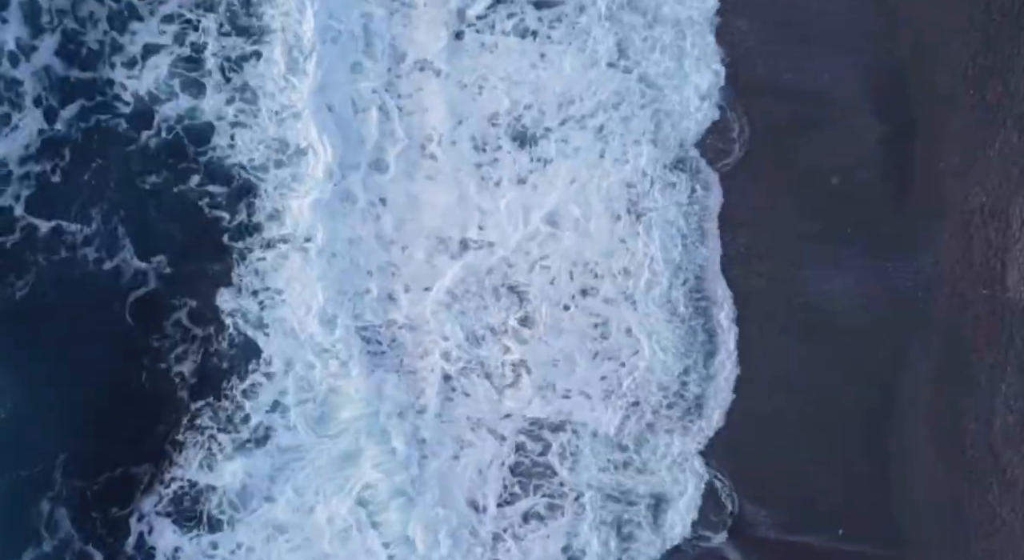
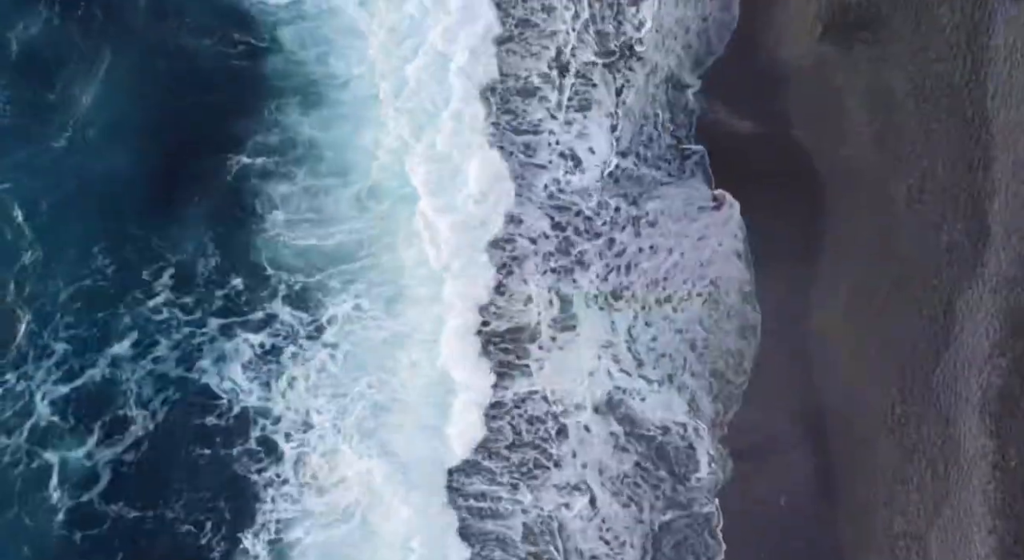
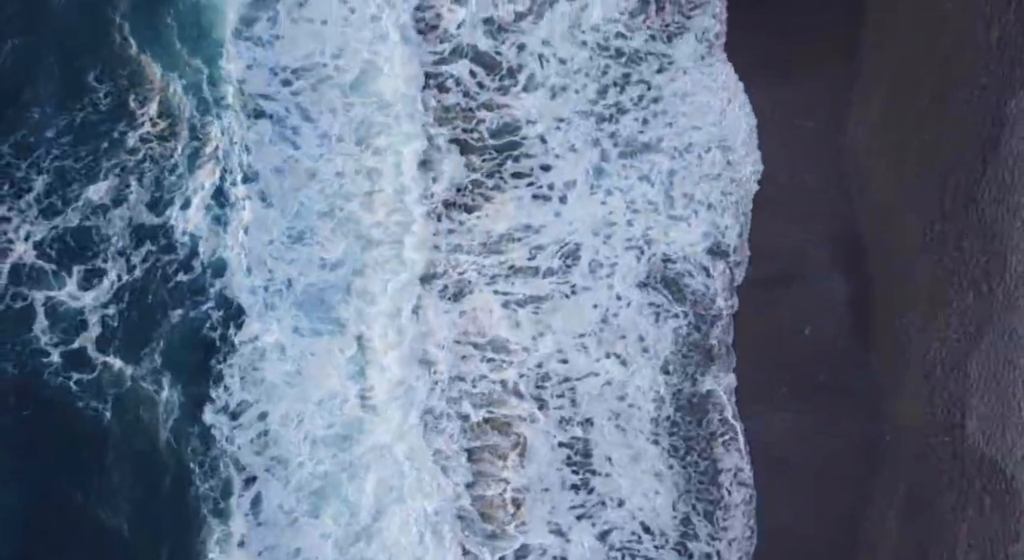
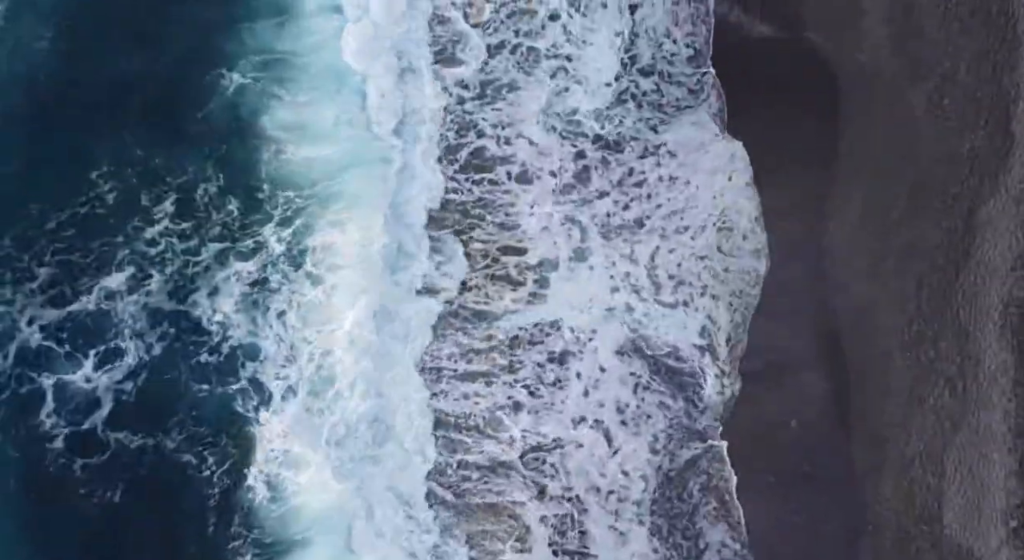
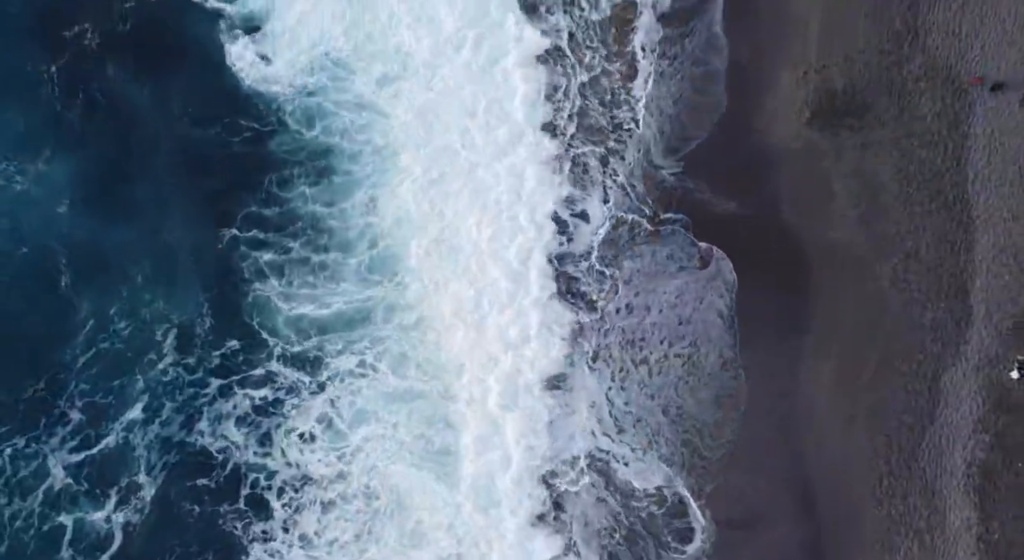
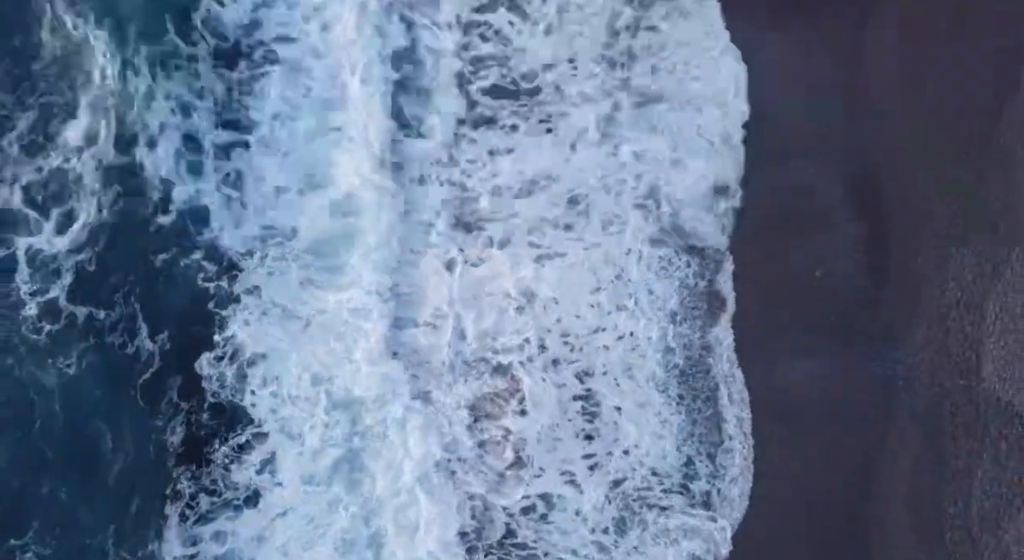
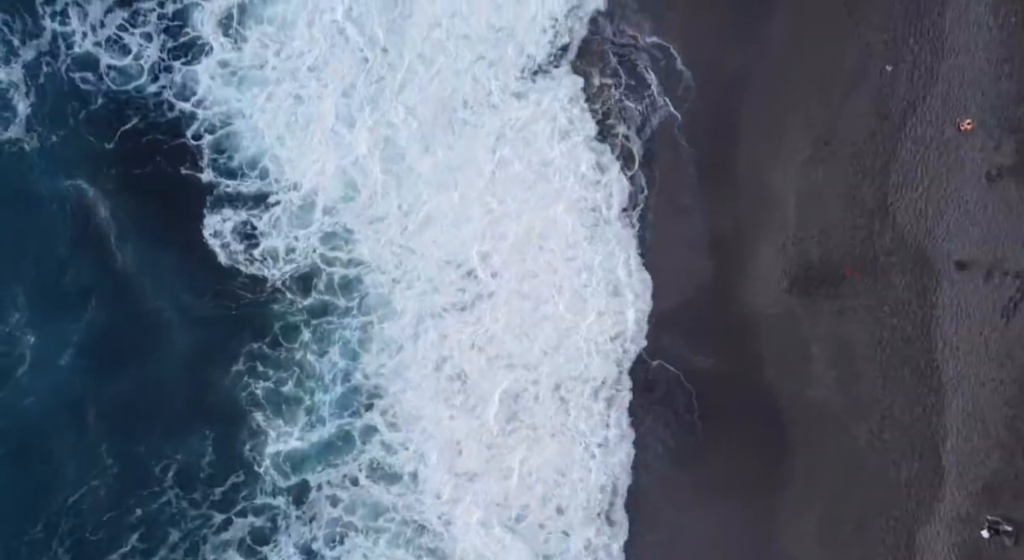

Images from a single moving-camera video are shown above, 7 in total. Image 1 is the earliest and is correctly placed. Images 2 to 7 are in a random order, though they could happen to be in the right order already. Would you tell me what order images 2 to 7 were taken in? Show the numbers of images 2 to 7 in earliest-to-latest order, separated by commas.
6, 3, 4, 2, 5, 7
